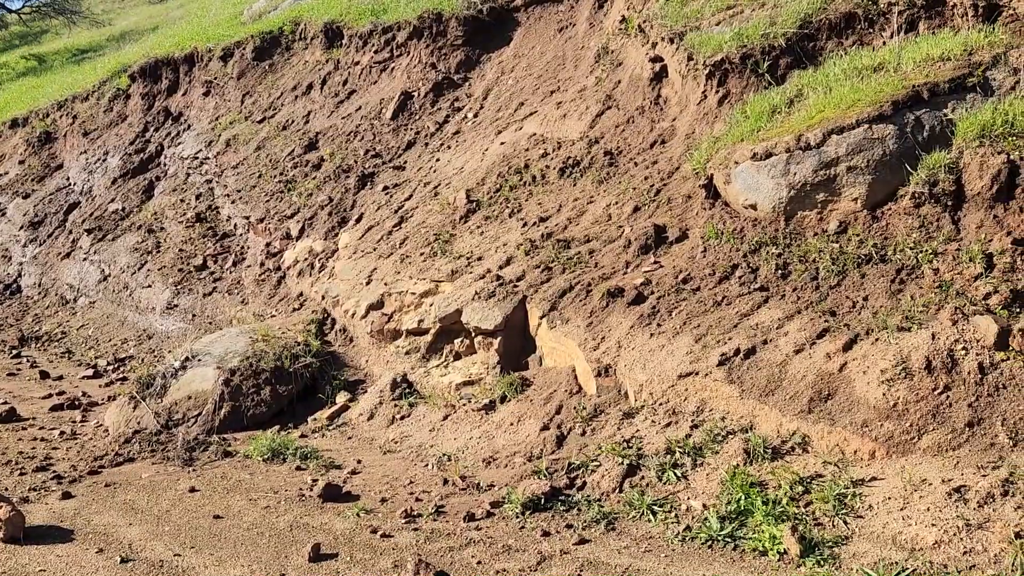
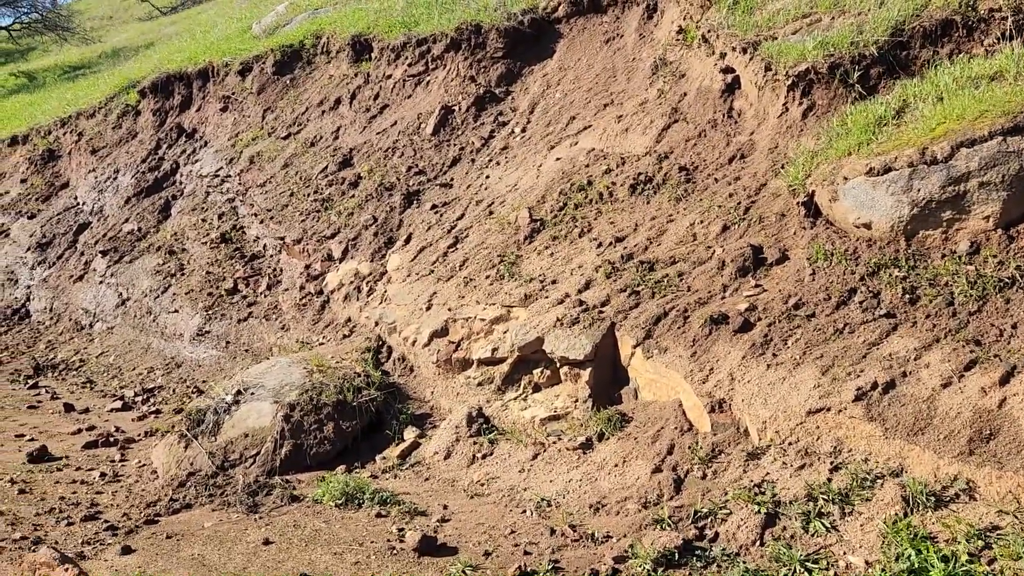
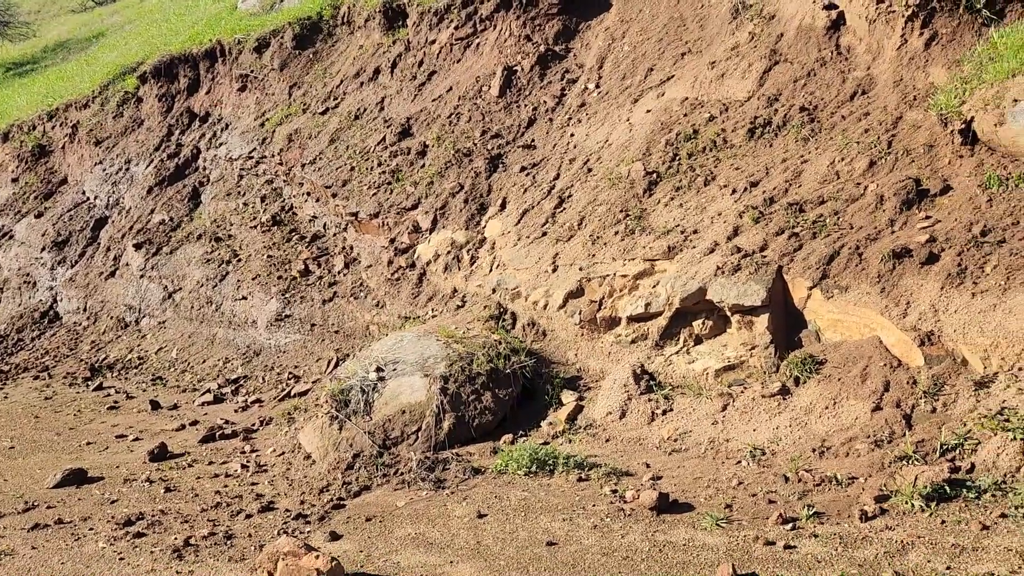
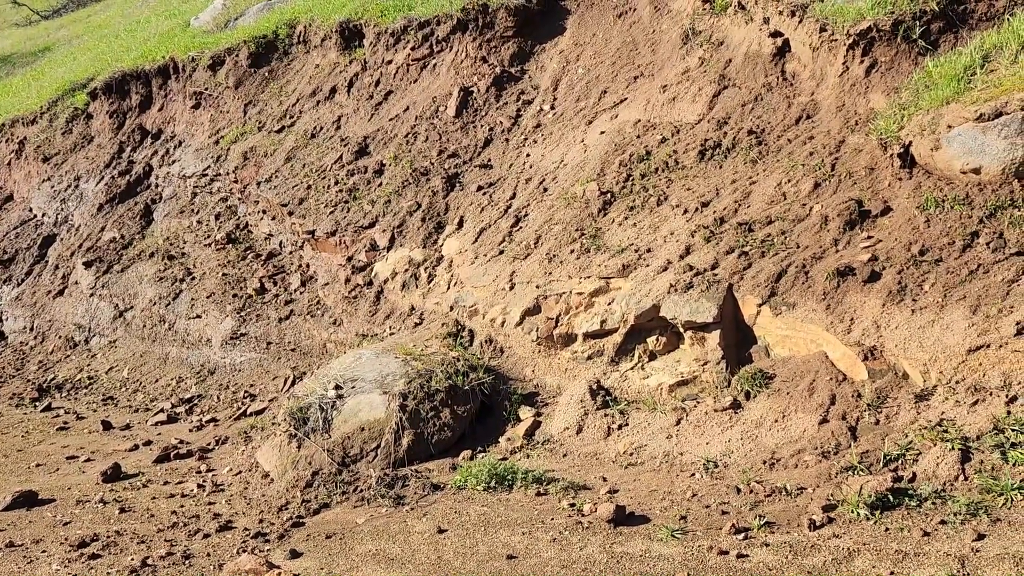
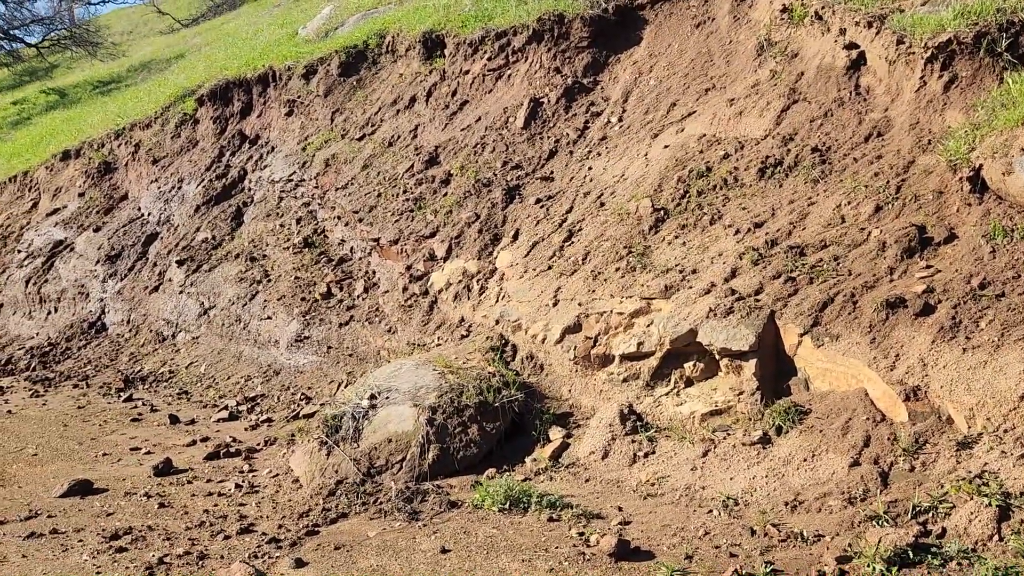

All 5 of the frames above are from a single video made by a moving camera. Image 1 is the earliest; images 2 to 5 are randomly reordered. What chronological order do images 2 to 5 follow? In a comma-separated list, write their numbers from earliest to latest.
2, 5, 3, 4
